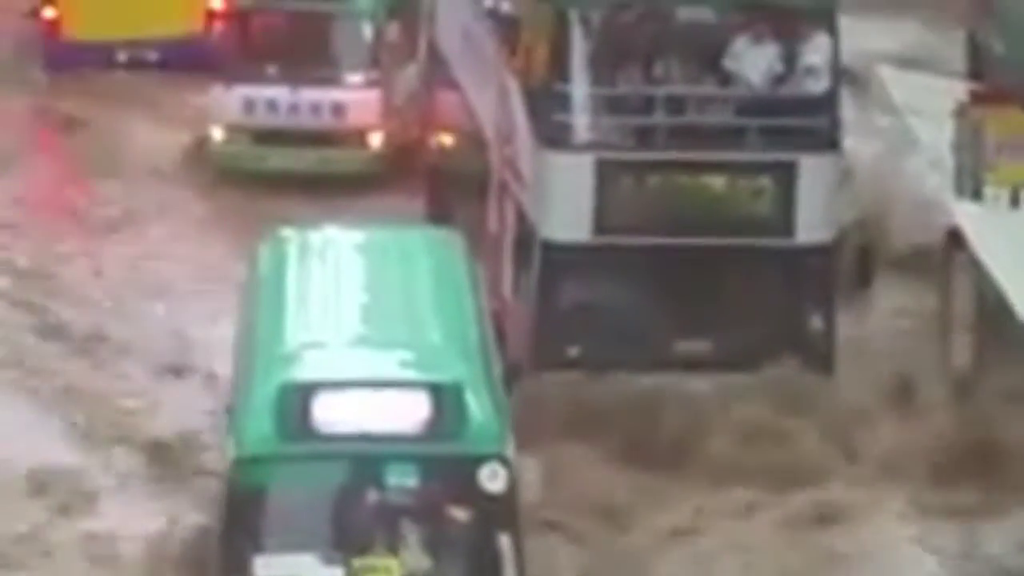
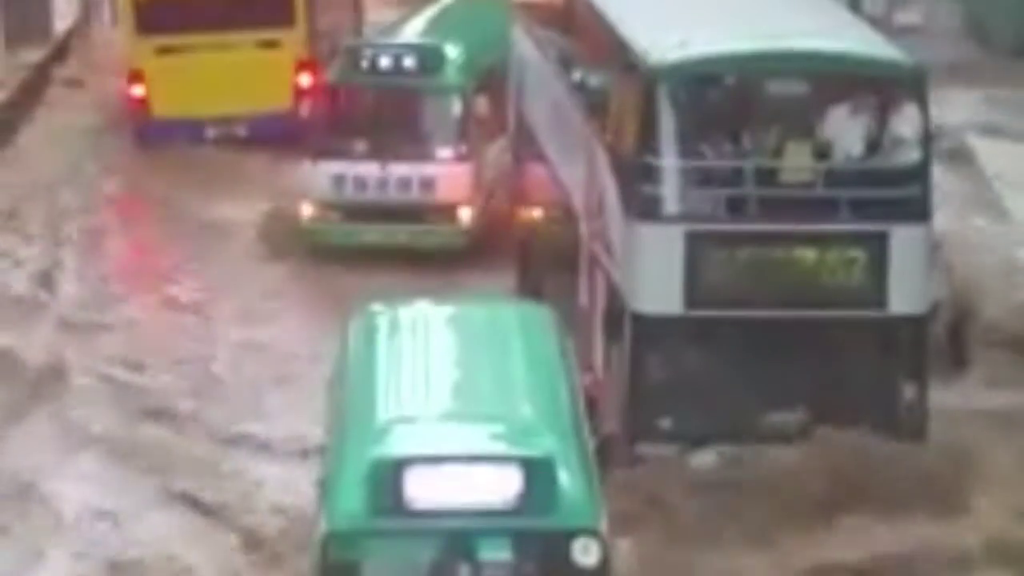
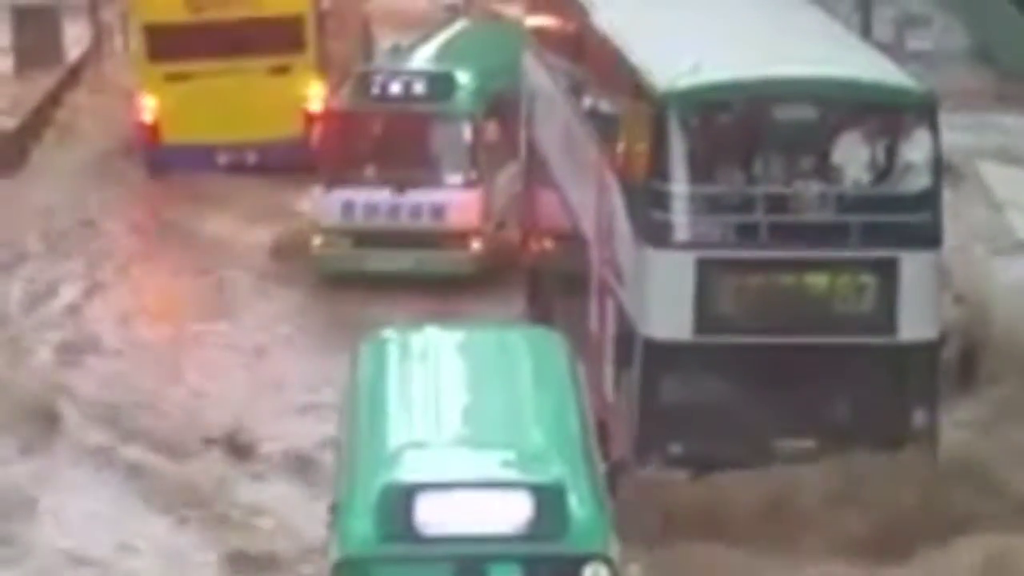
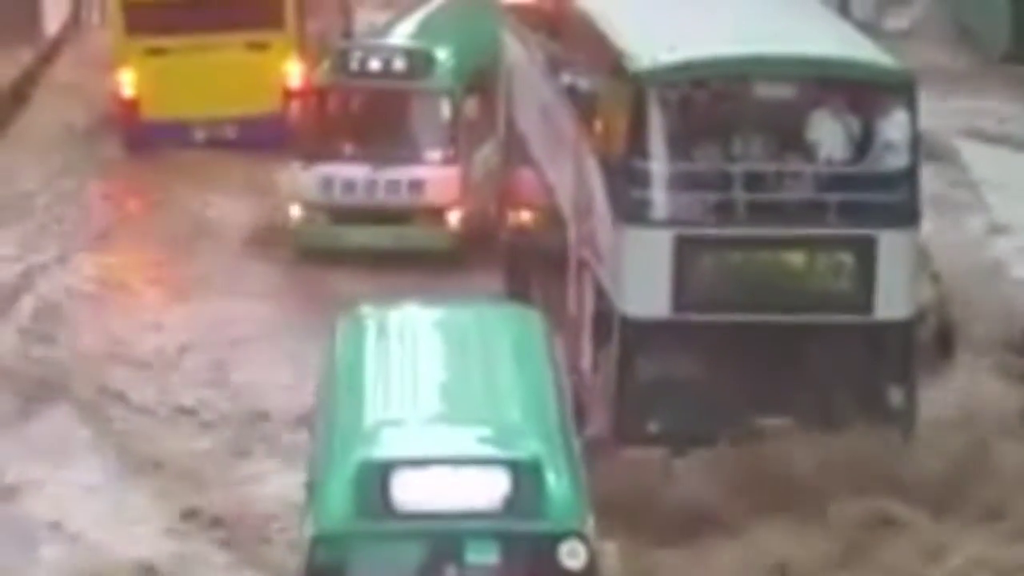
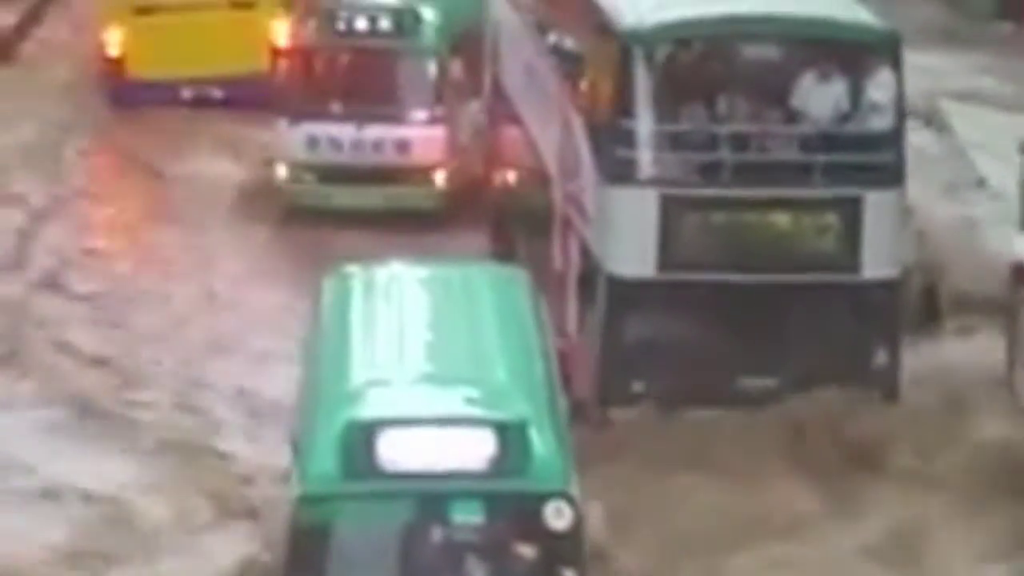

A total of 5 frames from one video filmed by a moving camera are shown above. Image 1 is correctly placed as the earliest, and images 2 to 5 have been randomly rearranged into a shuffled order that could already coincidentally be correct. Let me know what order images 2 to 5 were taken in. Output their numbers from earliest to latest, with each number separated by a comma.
5, 4, 3, 2
